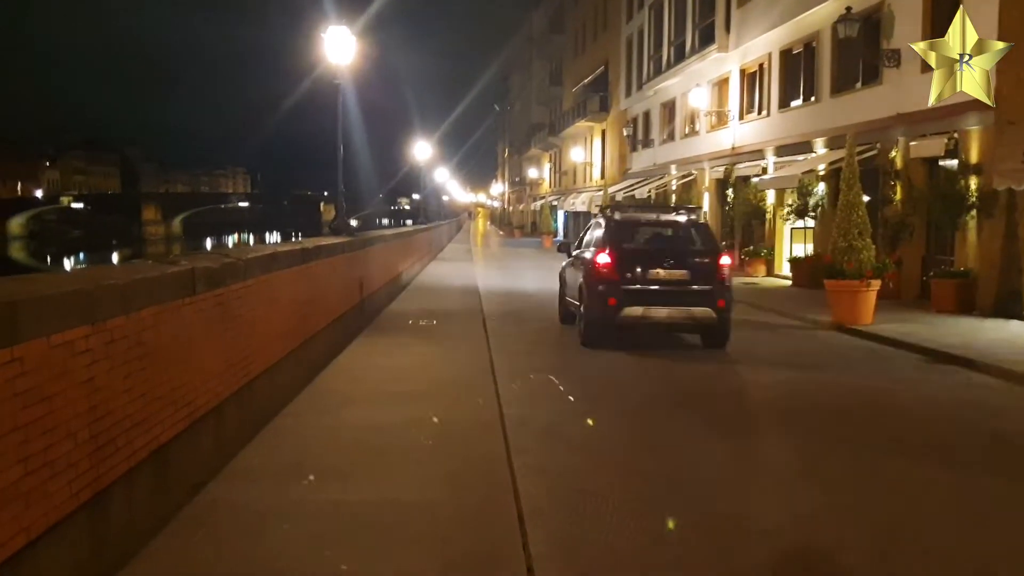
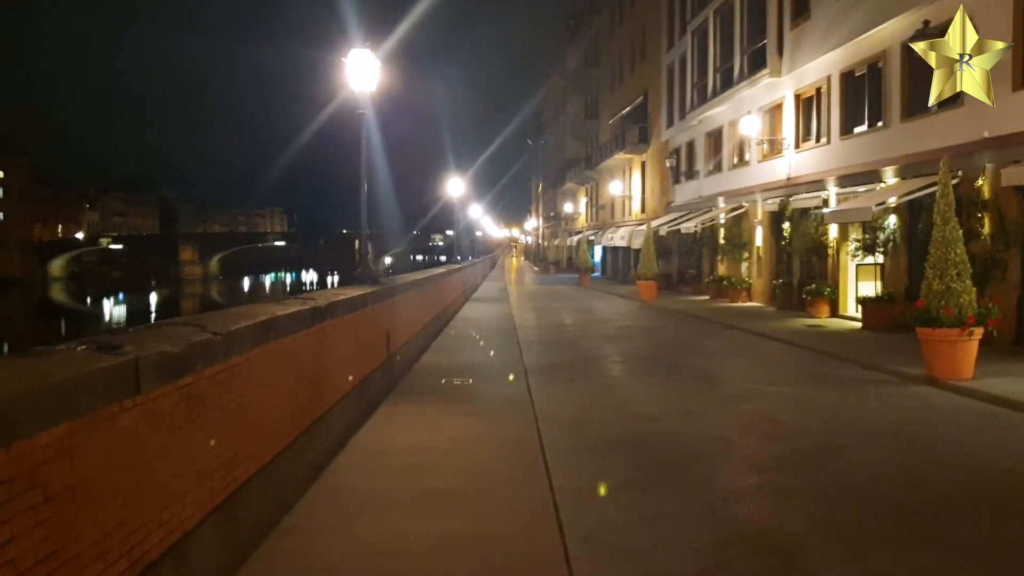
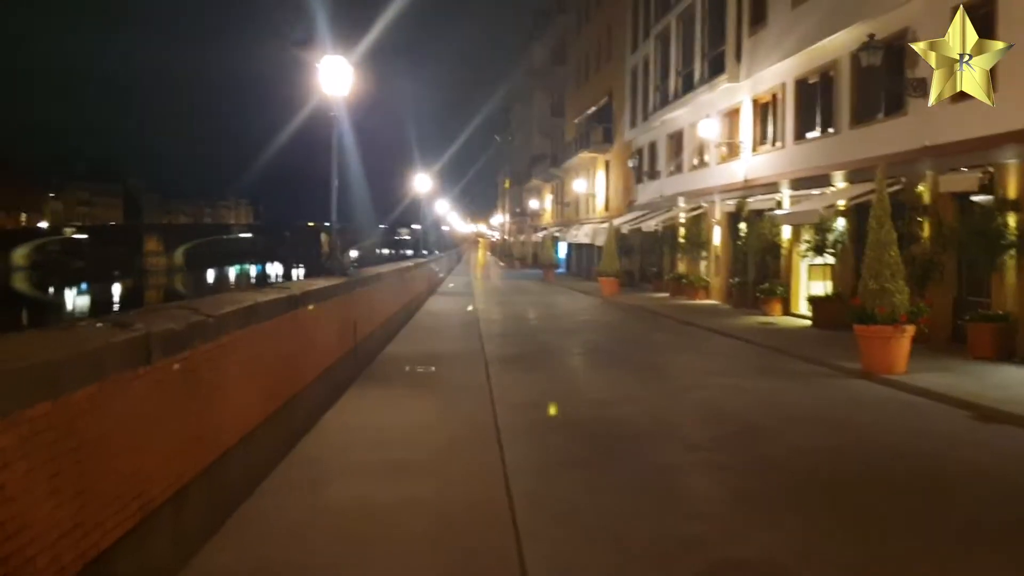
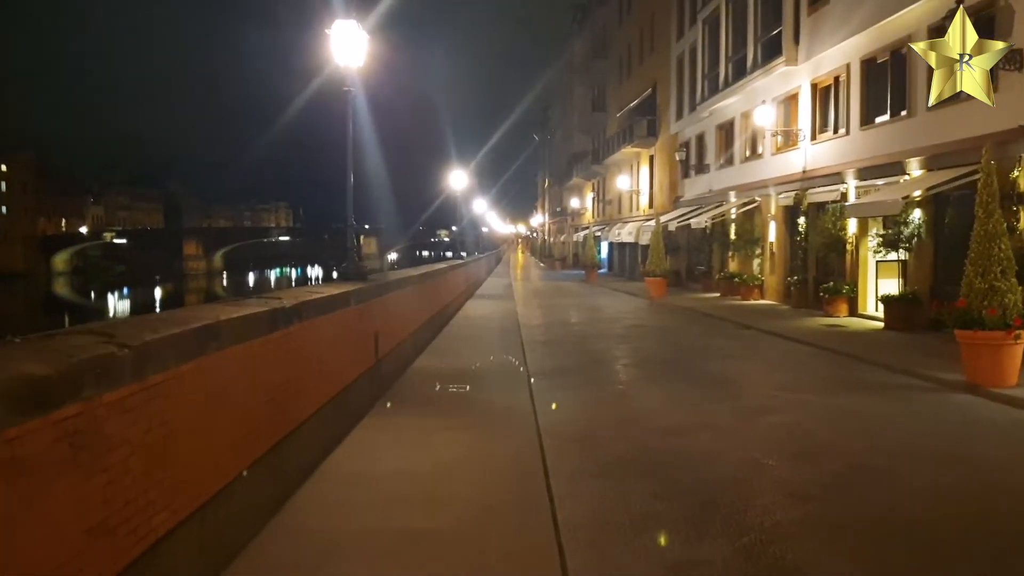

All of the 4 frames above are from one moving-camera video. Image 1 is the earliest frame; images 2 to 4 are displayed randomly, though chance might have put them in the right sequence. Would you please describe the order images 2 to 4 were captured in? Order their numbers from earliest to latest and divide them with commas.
3, 2, 4
